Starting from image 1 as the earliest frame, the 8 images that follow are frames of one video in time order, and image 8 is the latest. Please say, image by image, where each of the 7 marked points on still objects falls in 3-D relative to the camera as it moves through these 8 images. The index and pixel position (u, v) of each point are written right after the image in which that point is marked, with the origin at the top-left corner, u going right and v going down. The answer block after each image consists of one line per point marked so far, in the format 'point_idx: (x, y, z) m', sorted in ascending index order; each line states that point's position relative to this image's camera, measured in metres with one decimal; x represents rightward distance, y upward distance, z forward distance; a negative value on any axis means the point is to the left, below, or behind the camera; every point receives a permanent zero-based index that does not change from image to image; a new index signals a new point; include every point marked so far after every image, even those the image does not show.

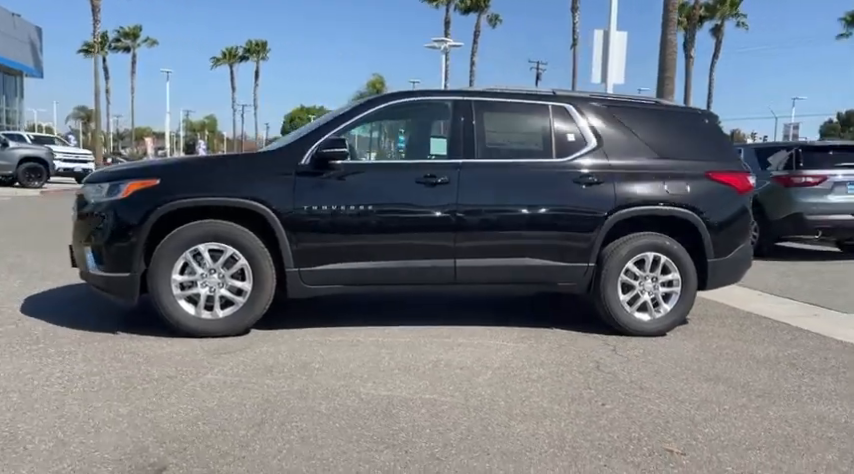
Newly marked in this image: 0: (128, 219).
0: (-2.1, +0.1, +5.4) m
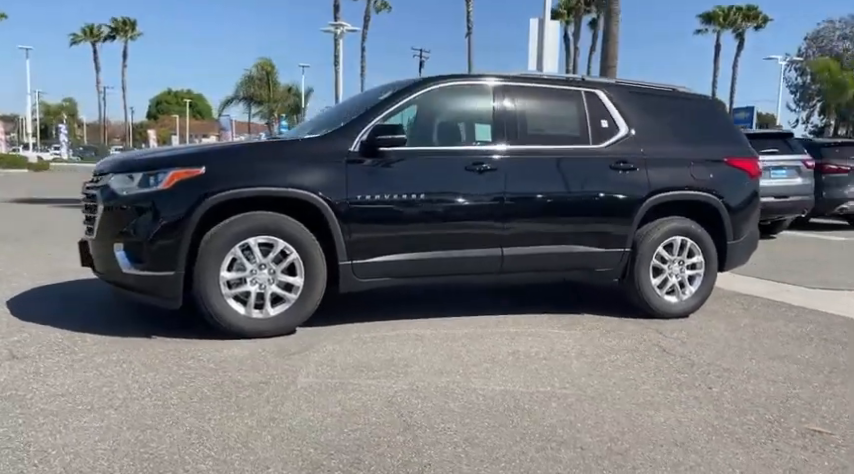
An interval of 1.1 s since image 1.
0: (-1.7, +0.2, +4.9) m
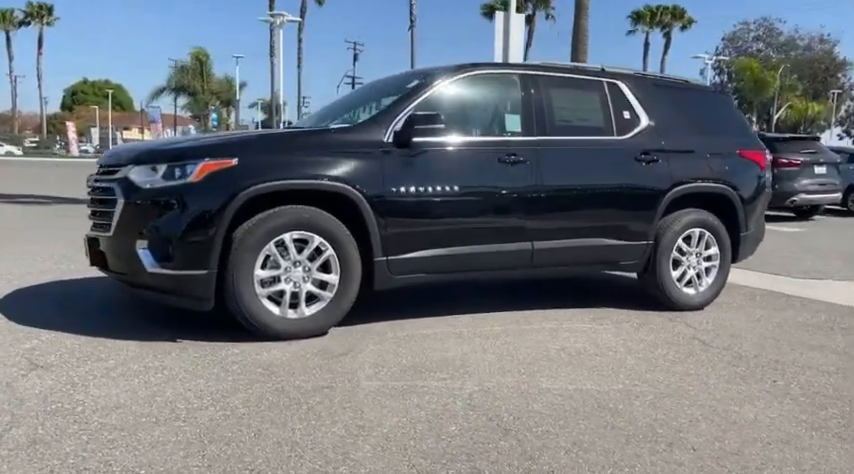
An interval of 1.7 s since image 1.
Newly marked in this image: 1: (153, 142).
0: (-1.4, +0.2, +4.6) m
1: (-1.8, +0.6, +5.1) m
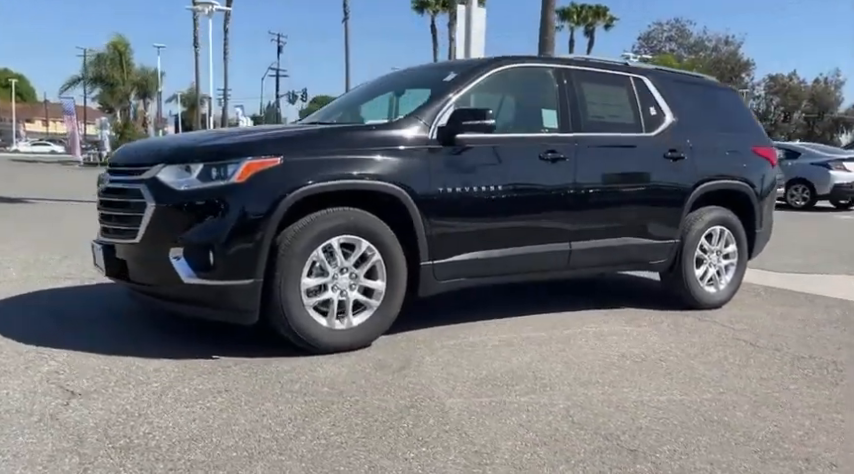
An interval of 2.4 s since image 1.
0: (-1.0, +0.1, +4.2) m
1: (-1.5, +0.6, +4.6) m
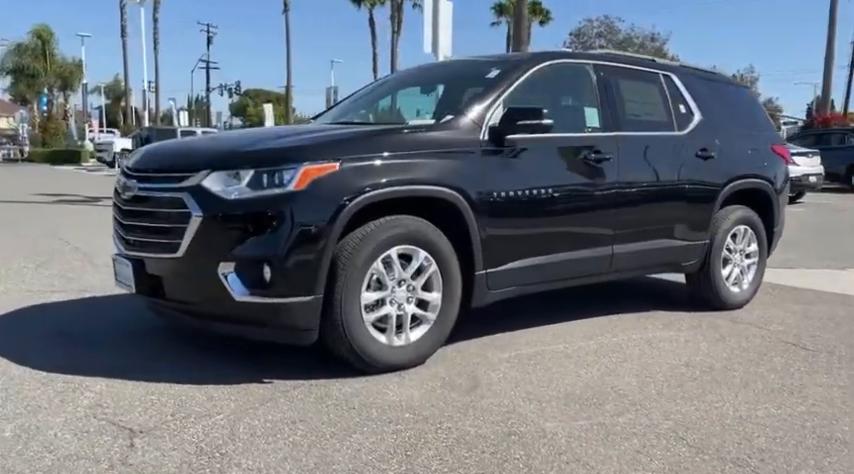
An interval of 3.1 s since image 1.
0: (-0.6, +0.1, +3.8) m
1: (-1.2, +0.5, +4.2) m
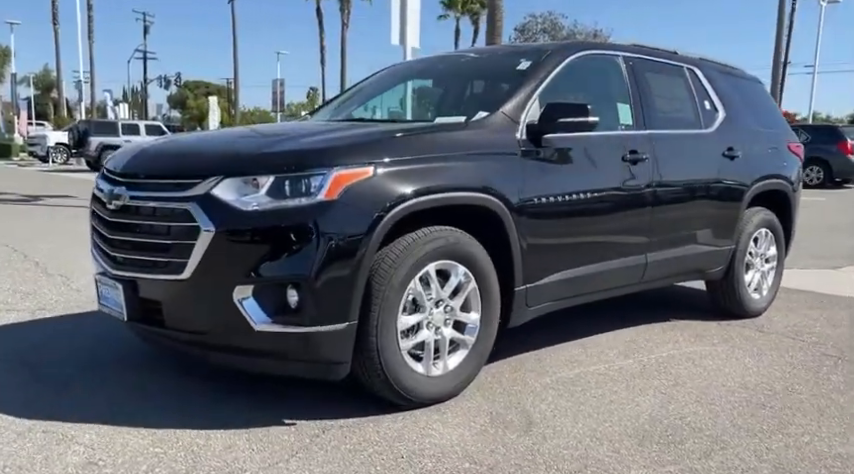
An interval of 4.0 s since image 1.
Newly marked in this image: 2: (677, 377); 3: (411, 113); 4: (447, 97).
0: (-0.4, 0.0, +3.2) m
1: (-1.0, +0.4, +3.5) m
2: (+1.4, -0.8, +4.2) m
3: (-0.1, +0.8, +4.7) m
4: (+0.1, +0.9, +4.7) m
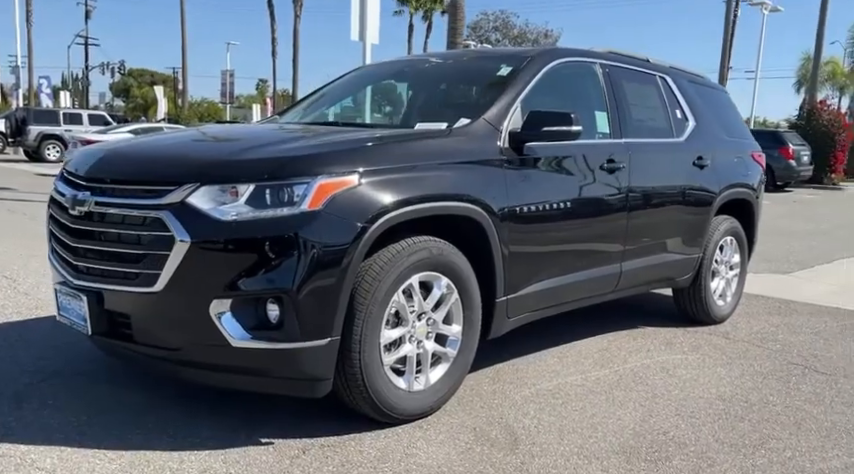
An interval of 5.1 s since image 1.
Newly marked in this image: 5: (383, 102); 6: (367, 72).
0: (-0.4, 0.0, +3.1) m
1: (-1.0, +0.4, +3.4) m
2: (+1.3, -0.9, +4.2) m
3: (-0.2, +0.8, +4.6) m
4: (0.0, +0.9, +4.6) m
5: (-0.3, +0.9, +4.8) m
6: (-0.4, +1.2, +5.4) m
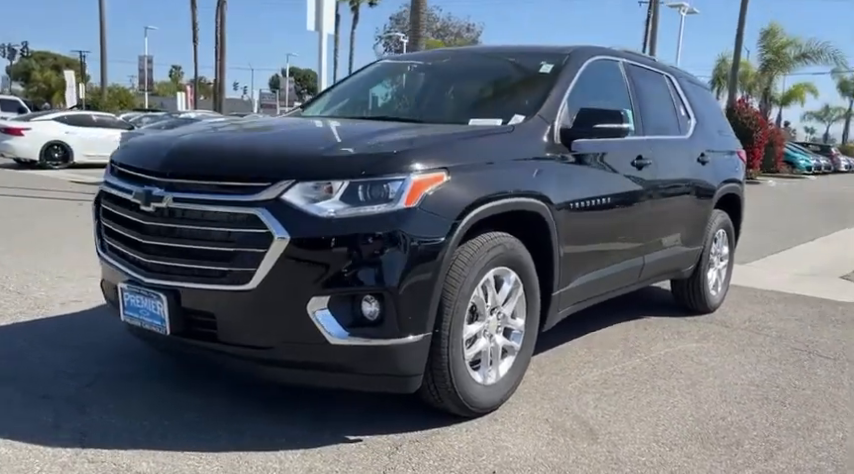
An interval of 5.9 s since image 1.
0: (0.0, 0.0, +3.1) m
1: (-0.7, +0.4, +3.3) m
2: (+1.5, -0.8, +4.4) m
3: (0.0, +0.8, +4.6) m
4: (+0.2, +0.9, +4.6) m
5: (-0.1, +0.9, +4.8) m
6: (-0.3, +1.2, +5.4) m
